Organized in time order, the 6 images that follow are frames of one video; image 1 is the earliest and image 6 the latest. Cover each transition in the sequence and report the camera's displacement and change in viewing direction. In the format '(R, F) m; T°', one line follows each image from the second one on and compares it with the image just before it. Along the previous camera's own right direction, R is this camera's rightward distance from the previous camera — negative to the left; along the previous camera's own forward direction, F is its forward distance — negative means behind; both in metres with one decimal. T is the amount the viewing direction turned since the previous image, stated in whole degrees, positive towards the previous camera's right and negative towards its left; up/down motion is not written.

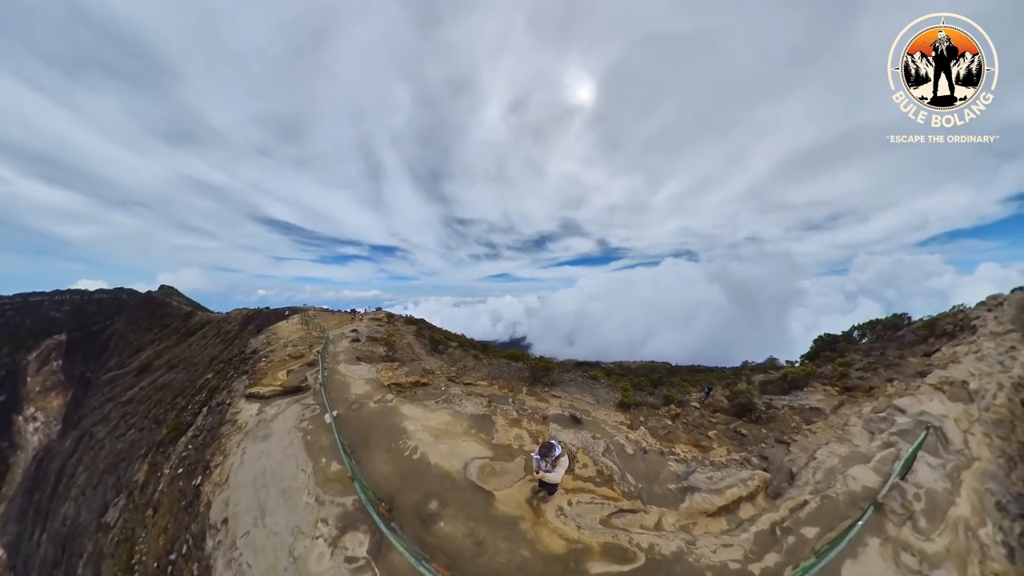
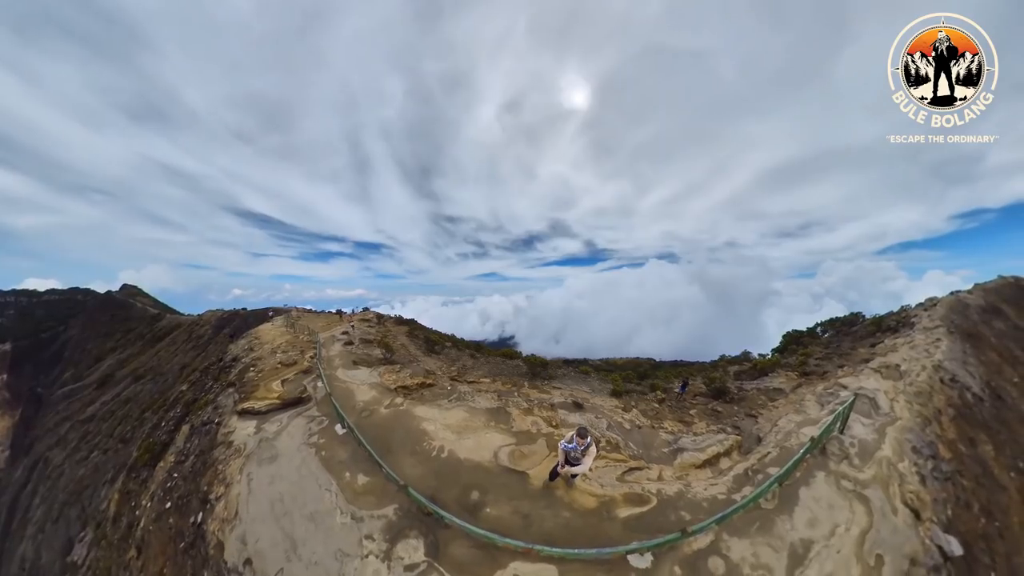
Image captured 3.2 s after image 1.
(-2.1, 0.0) m; +7°
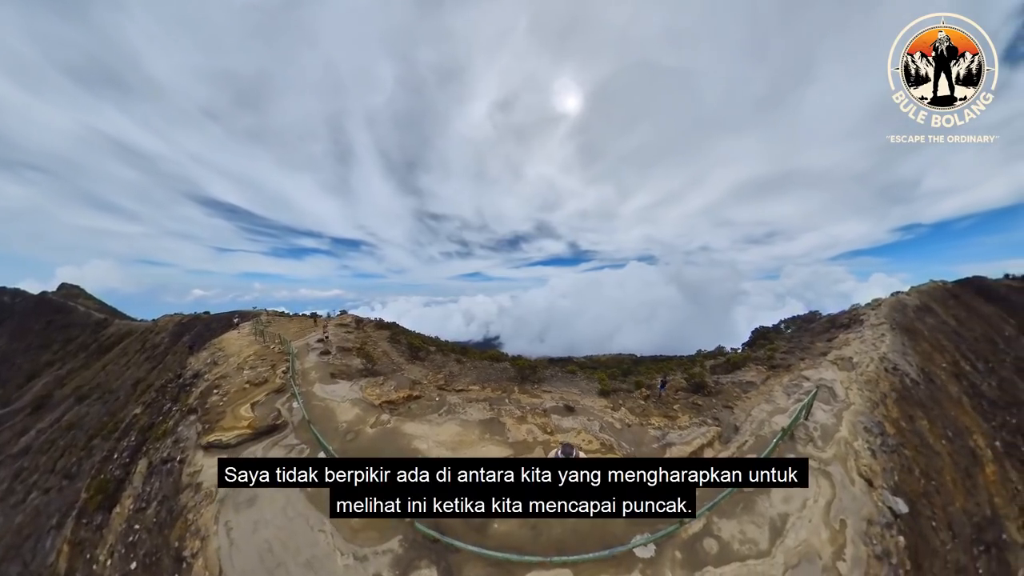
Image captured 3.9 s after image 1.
(-2.6, +0.1) m; +9°
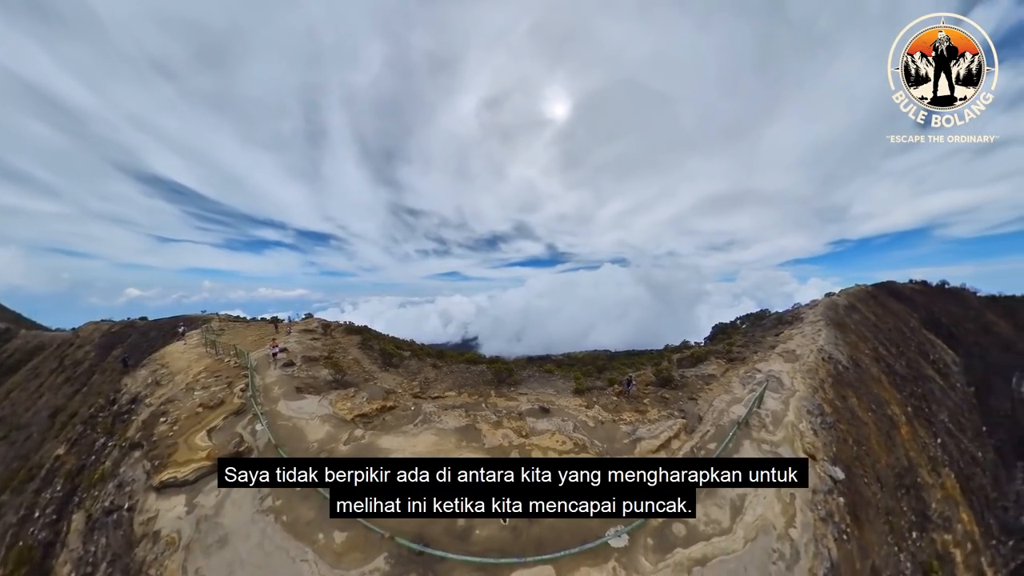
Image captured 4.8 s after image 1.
(-3.3, +0.4) m; +12°
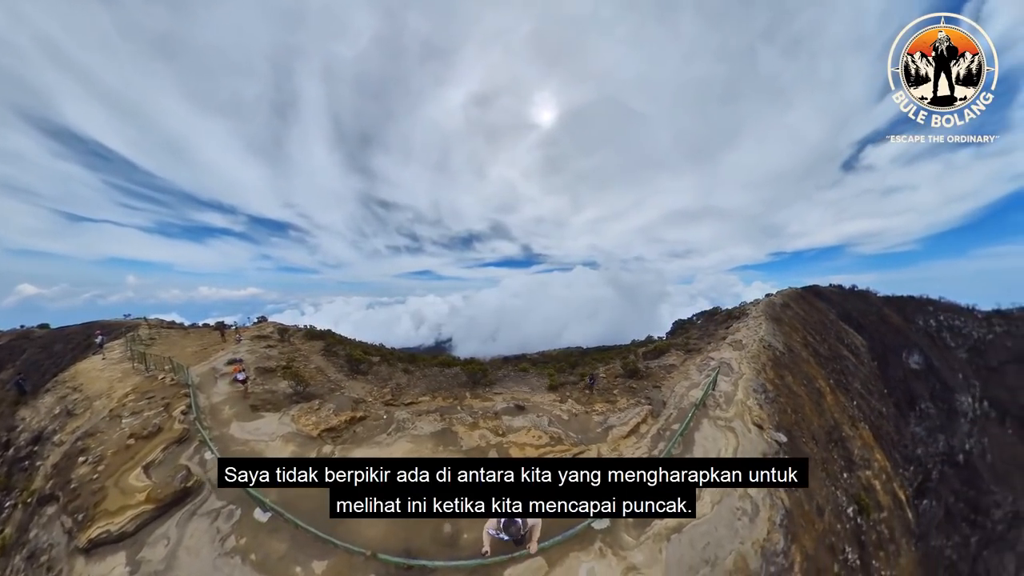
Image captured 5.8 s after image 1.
(-3.3, +0.7) m; +13°
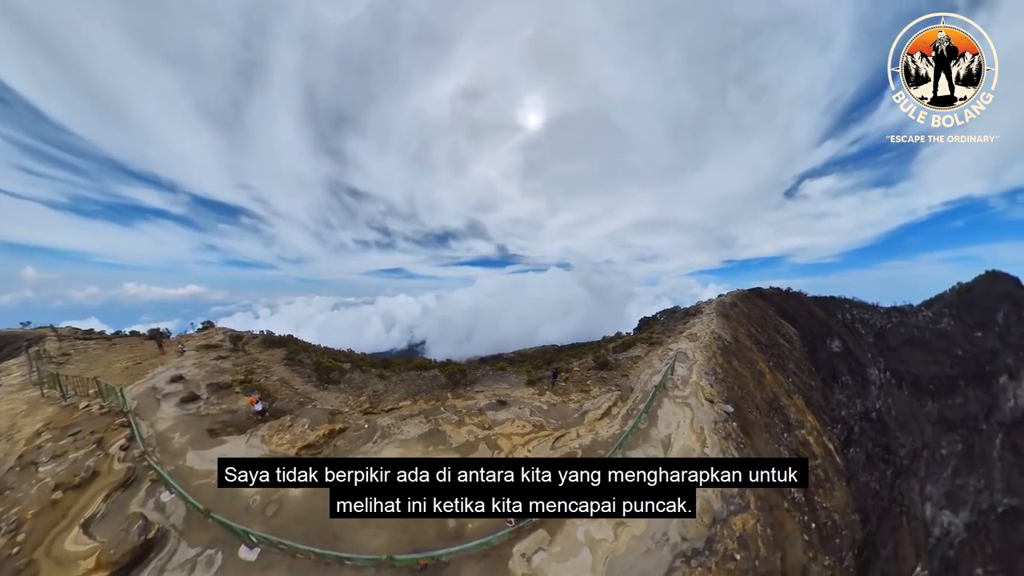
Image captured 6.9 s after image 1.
(-2.8, +0.6) m; +11°
